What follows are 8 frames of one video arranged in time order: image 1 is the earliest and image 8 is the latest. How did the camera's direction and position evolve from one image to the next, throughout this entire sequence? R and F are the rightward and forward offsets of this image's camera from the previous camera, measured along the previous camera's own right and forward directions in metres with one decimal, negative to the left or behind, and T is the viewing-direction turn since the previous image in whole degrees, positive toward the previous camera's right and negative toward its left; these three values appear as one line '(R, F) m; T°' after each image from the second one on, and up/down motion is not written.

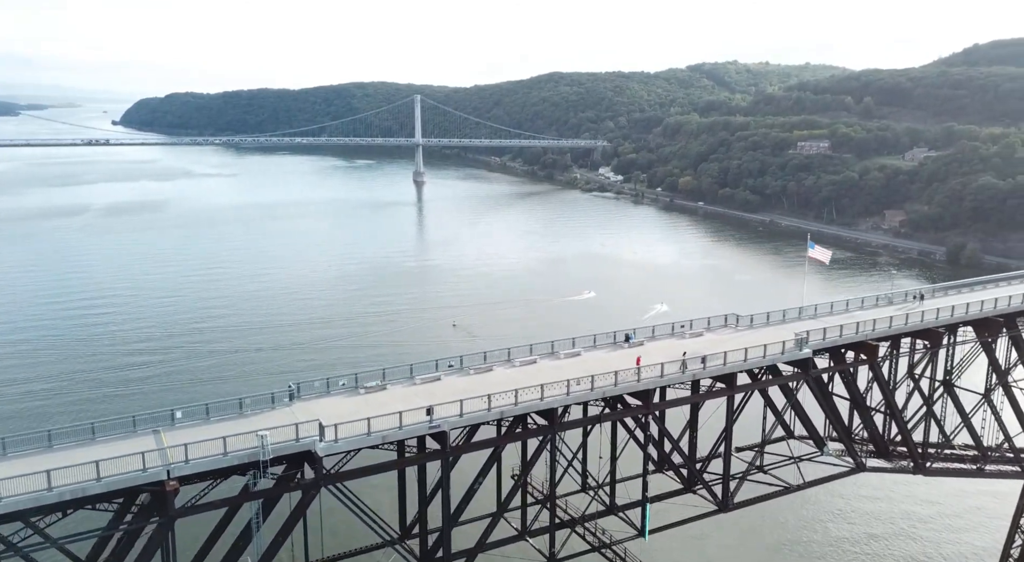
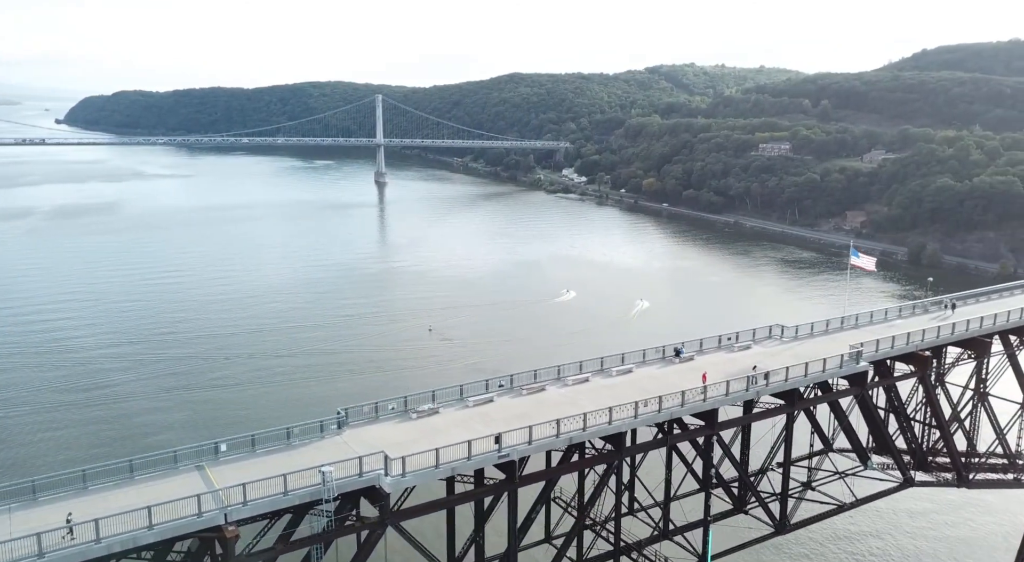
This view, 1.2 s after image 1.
(-0.8, +0.4) m; +3°
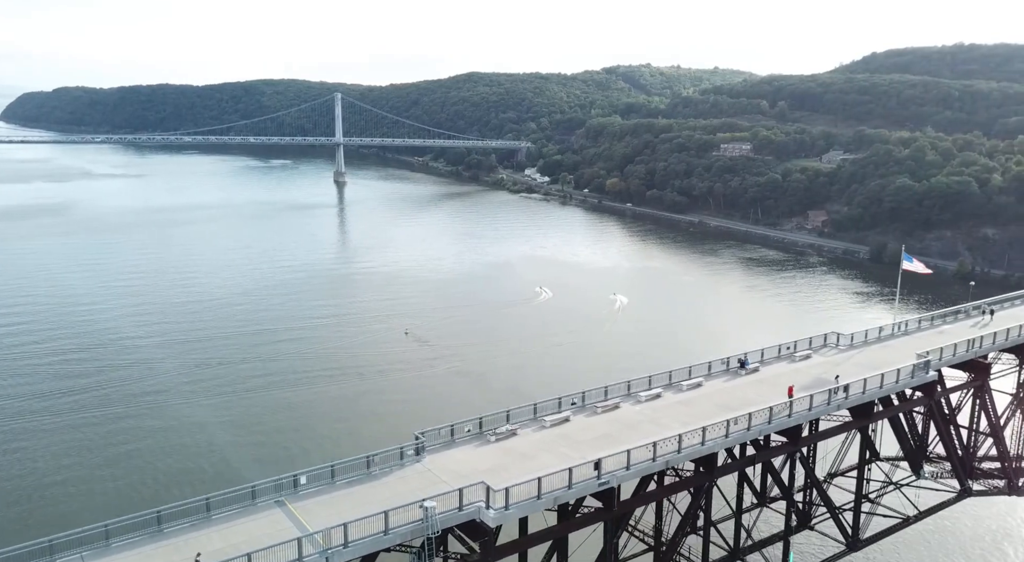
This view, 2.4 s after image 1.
(-0.9, +0.4) m; +3°
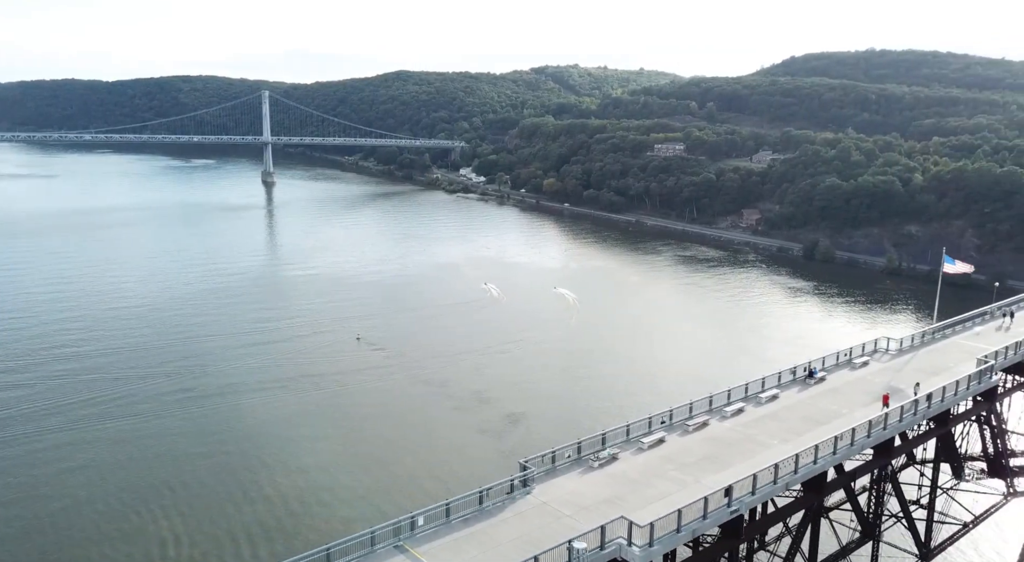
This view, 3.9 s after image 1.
(-1.1, +0.4) m; +6°
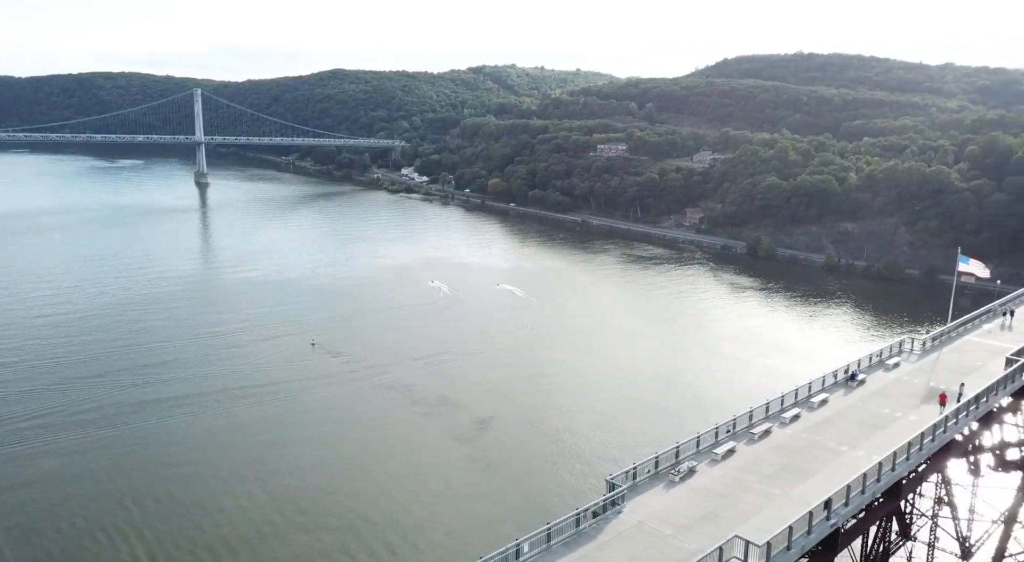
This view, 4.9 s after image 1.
(-0.8, +0.3) m; +5°
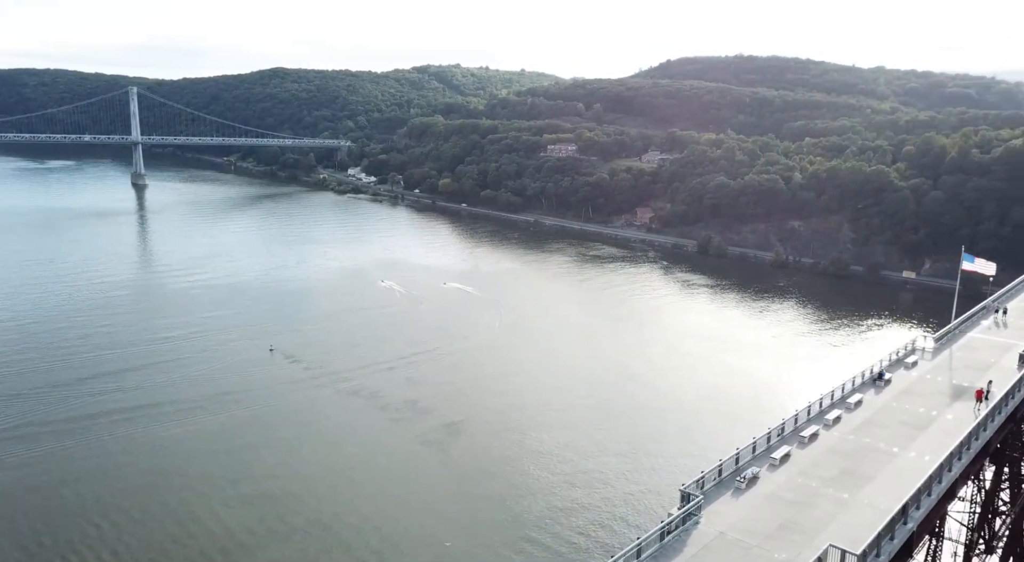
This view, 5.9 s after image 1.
(-0.7, +0.2) m; +4°
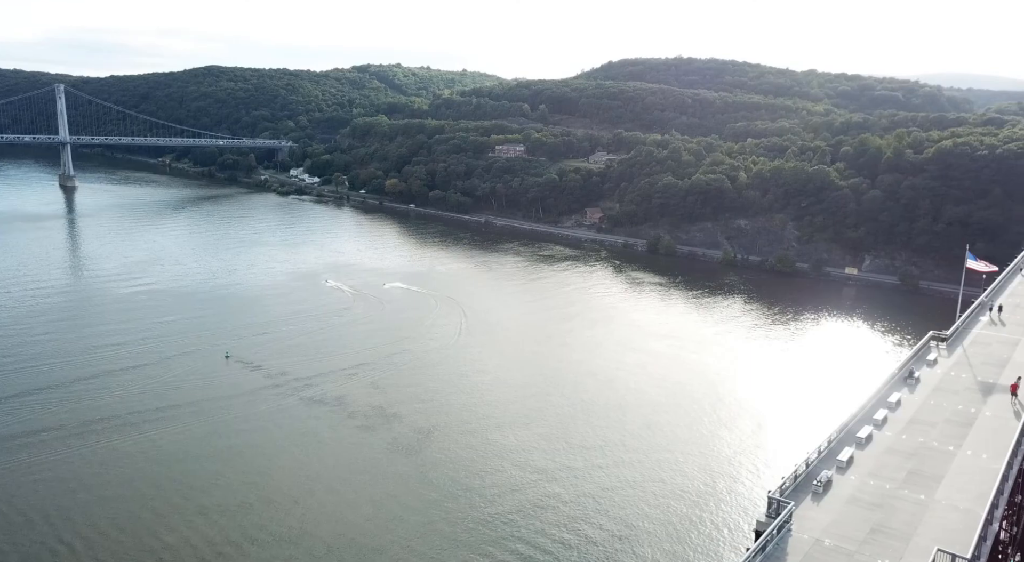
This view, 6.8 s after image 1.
(-0.8, +0.2) m; +4°
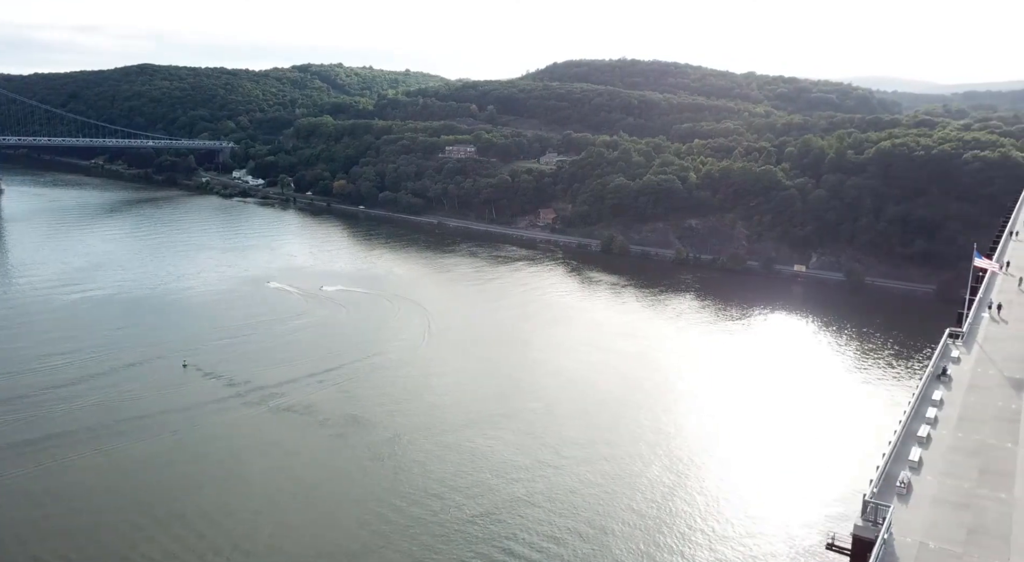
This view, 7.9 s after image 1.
(-0.8, +0.2) m; +4°
